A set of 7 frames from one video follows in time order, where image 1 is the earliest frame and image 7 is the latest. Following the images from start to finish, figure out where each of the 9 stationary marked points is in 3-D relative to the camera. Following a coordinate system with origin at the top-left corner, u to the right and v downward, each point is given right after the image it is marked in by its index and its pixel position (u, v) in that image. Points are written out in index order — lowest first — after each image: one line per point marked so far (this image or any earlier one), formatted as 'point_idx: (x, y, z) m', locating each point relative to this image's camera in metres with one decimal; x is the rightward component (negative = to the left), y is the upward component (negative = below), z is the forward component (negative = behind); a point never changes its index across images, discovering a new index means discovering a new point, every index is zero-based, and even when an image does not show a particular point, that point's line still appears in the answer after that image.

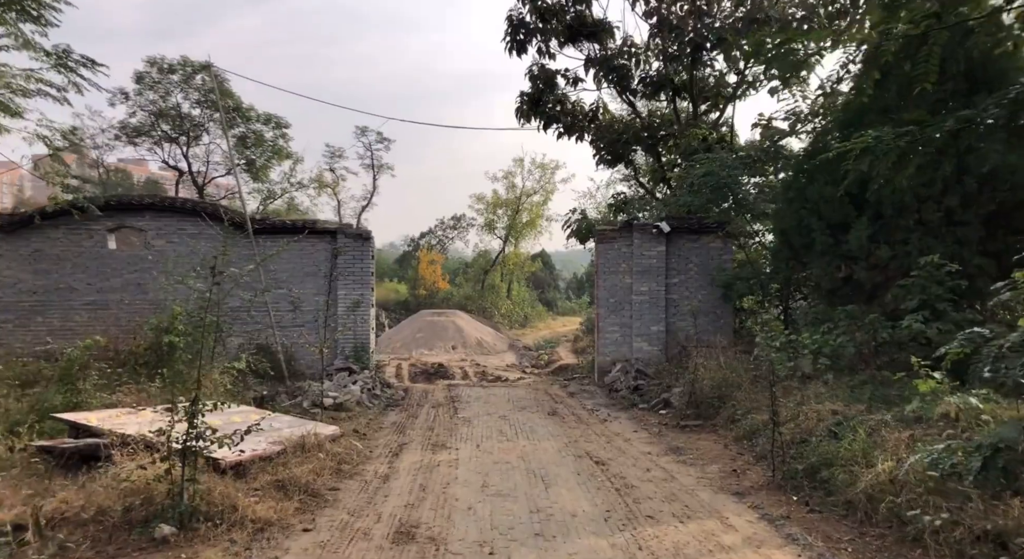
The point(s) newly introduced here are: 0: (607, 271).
0: (+1.5, +0.1, +10.6) m
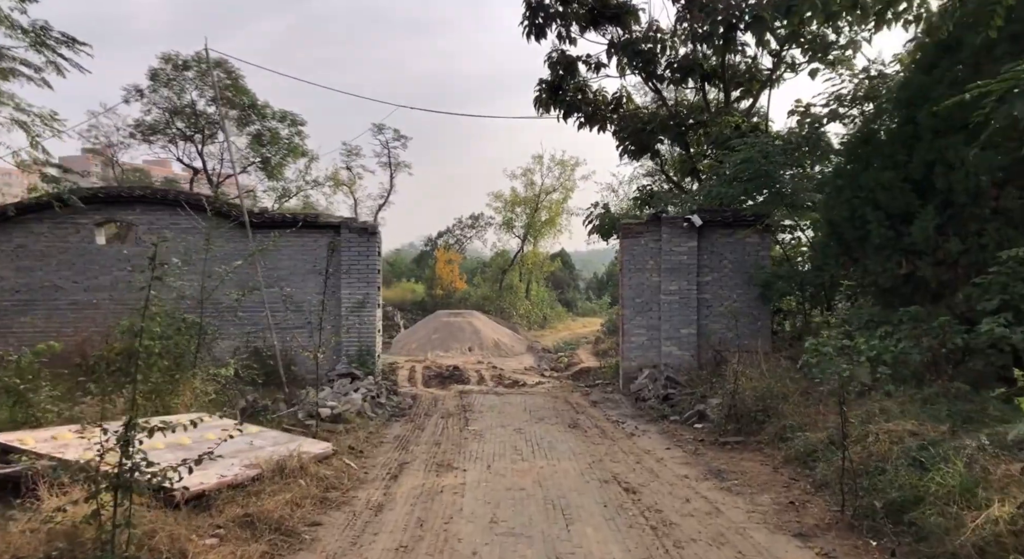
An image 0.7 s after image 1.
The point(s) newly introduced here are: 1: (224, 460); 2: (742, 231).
0: (+1.8, +0.2, +9.7) m
1: (-2.0, -1.3, +4.7) m
2: (+3.3, +0.7, +9.5) m
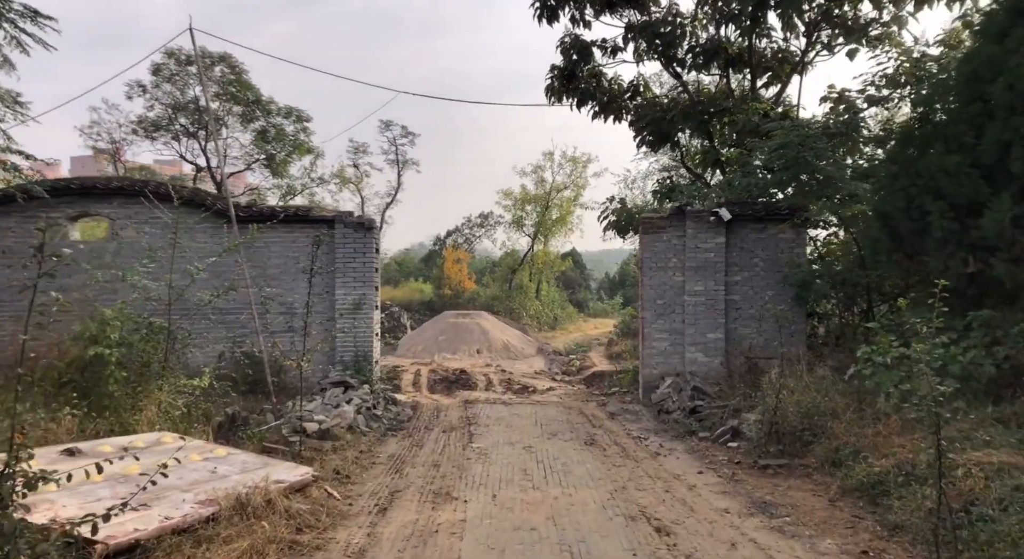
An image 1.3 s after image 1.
0: (+1.9, +0.2, +8.9) m
1: (-2.0, -1.3, +3.9) m
2: (+3.4, +0.7, +8.7) m
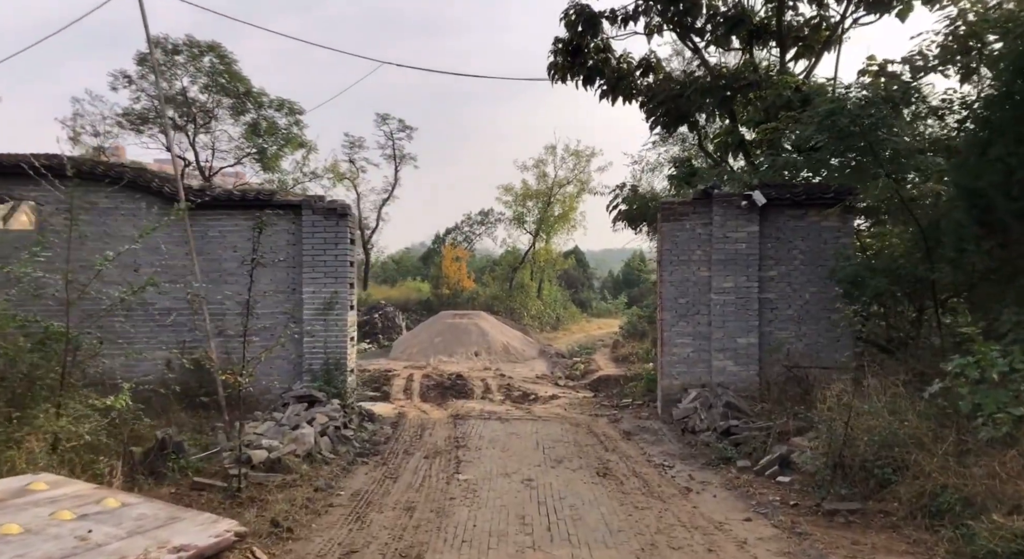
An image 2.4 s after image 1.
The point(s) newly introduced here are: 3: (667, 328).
0: (+1.9, +0.2, +7.6) m
1: (-2.0, -1.2, +2.6) m
2: (+3.4, +0.7, +7.4) m
3: (+1.8, -0.6, +7.6) m
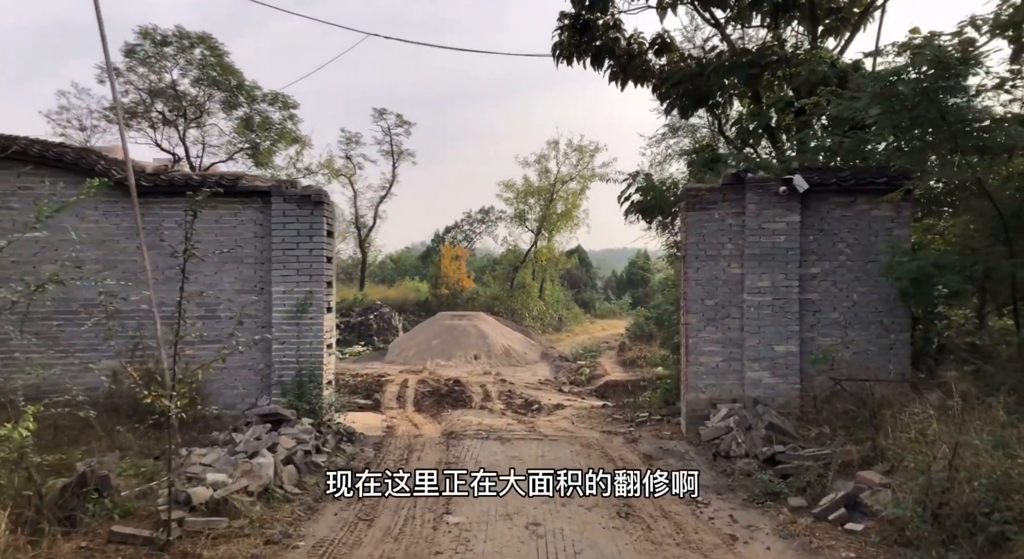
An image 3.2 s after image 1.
0: (+1.9, +0.2, +6.6) m
1: (-2.0, -1.2, +1.6) m
2: (+3.4, +0.8, +6.4) m
3: (+1.8, -0.5, +6.6) m
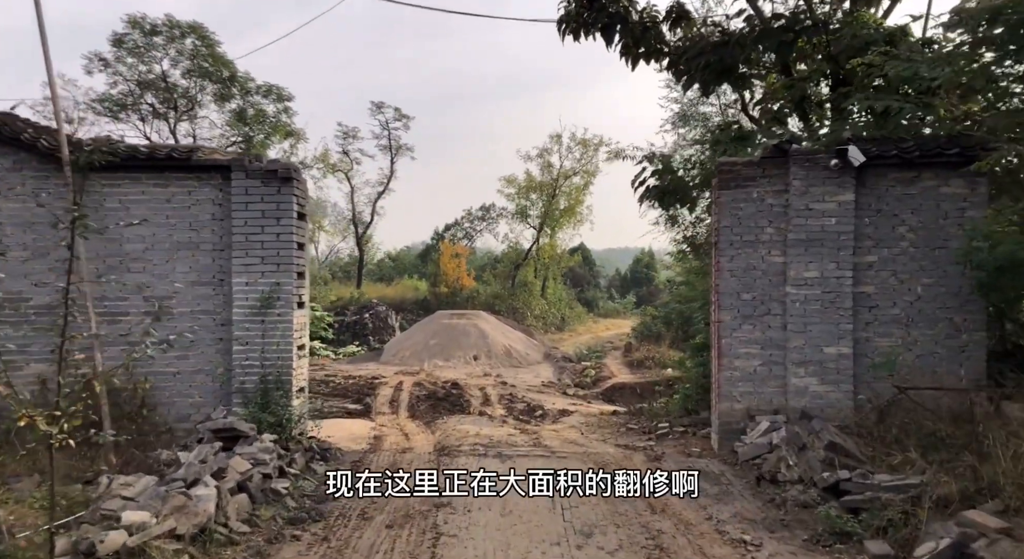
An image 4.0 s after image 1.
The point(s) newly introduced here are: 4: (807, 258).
0: (+1.9, +0.3, +5.6) m
1: (-2.0, -1.1, +0.7) m
2: (+3.4, +0.8, +5.4) m
3: (+1.8, -0.5, +5.6) m
4: (+2.4, +0.2, +5.5) m
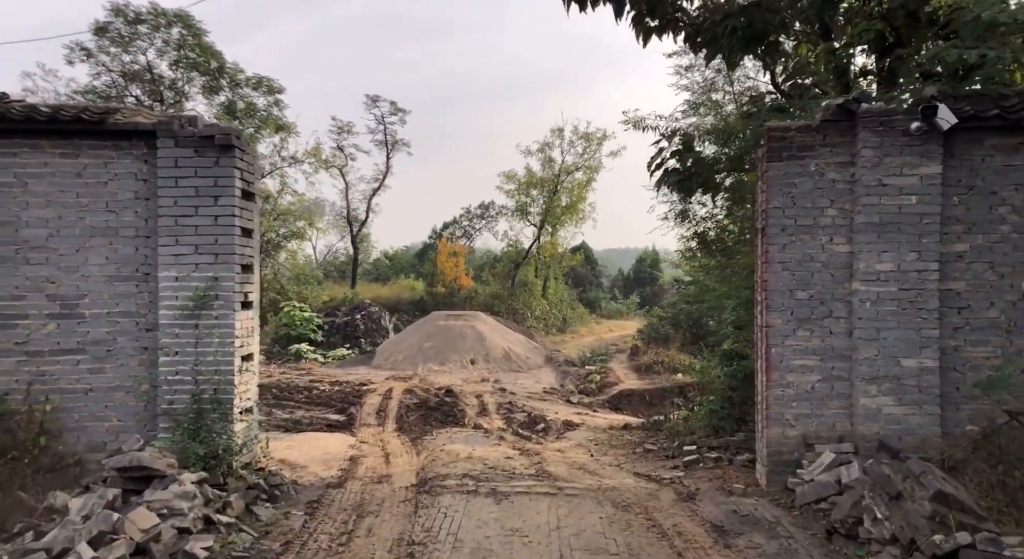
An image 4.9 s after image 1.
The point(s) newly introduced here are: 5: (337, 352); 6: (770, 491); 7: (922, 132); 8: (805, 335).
0: (+1.9, +0.4, +4.5) m
1: (-2.0, -1.1, -0.5) m
2: (+3.4, +0.9, +4.3) m
3: (+1.8, -0.4, +4.5) m
4: (+2.4, +0.2, +4.3) m
5: (-5.2, -2.2, +19.9) m
6: (+1.7, -1.4, +4.5) m
7: (+2.6, +1.0, +4.3) m
8: (+2.0, -0.4, +4.4) m
